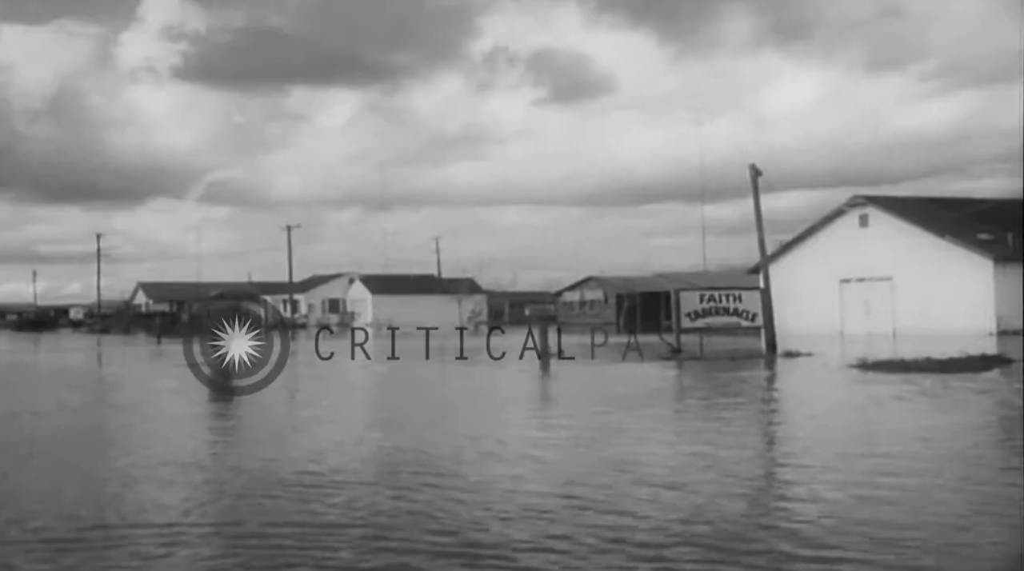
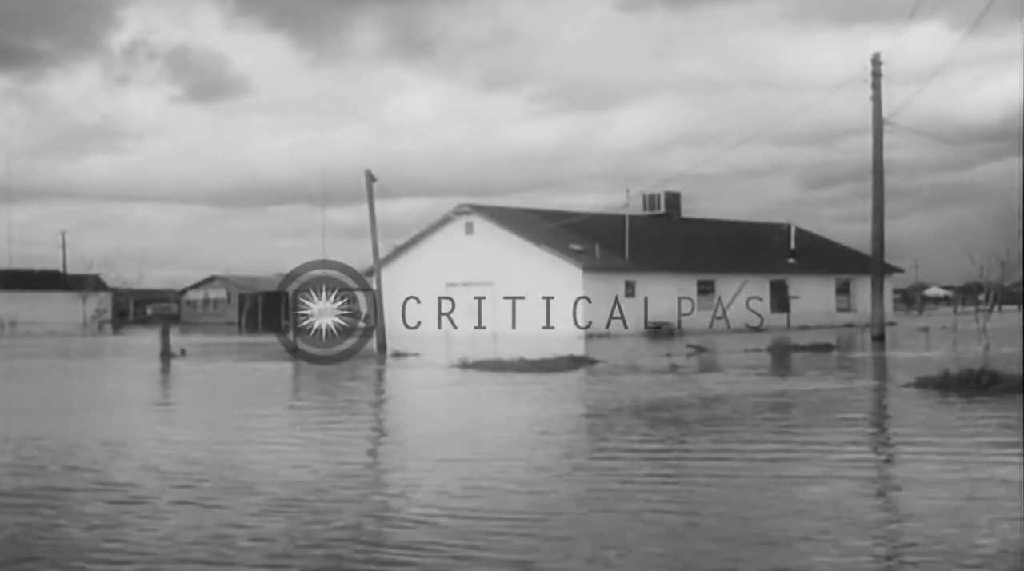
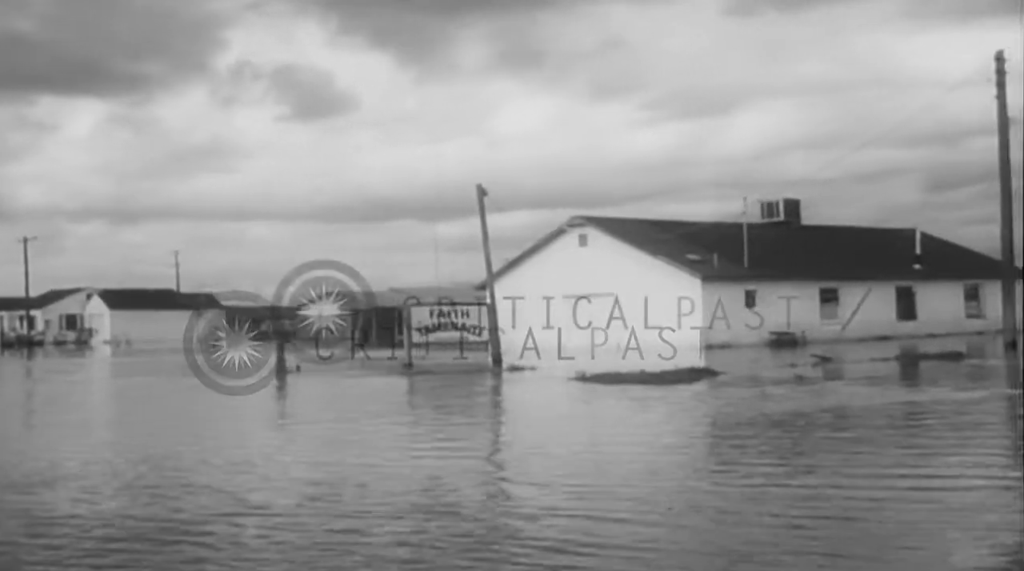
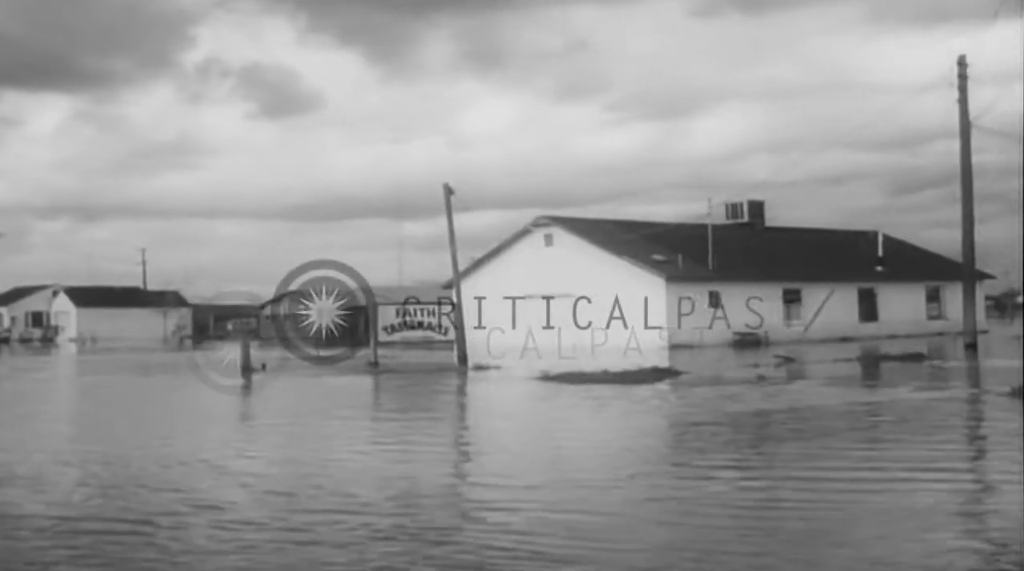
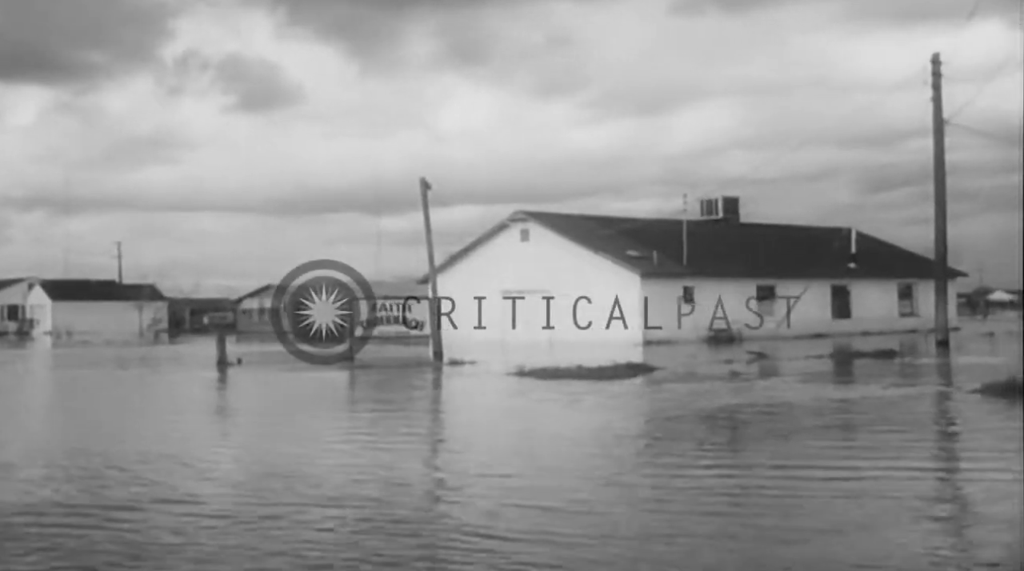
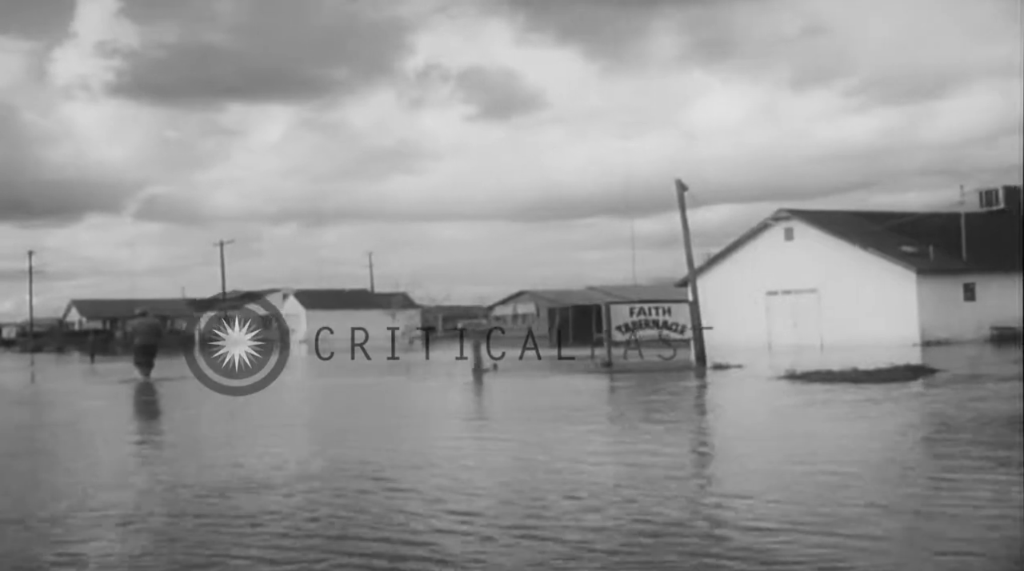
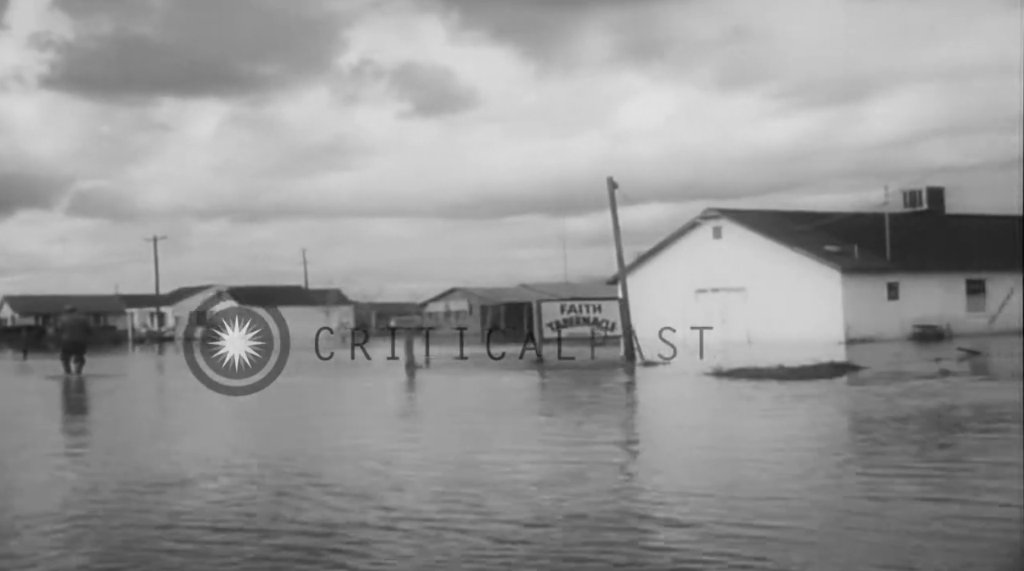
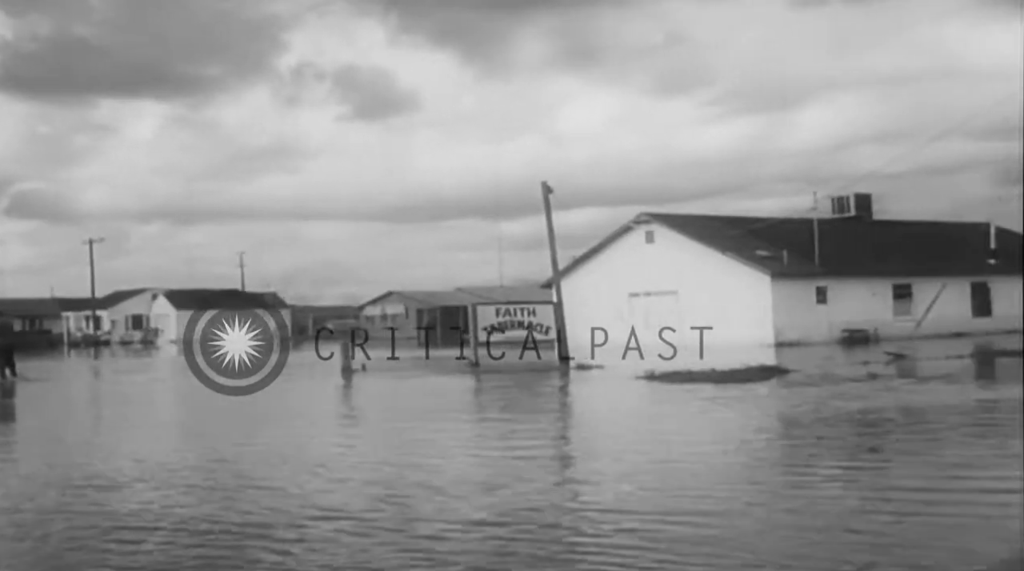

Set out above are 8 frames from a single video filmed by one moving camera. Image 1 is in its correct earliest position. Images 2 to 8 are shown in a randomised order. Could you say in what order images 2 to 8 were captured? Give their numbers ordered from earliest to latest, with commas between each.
6, 7, 8, 3, 4, 5, 2
